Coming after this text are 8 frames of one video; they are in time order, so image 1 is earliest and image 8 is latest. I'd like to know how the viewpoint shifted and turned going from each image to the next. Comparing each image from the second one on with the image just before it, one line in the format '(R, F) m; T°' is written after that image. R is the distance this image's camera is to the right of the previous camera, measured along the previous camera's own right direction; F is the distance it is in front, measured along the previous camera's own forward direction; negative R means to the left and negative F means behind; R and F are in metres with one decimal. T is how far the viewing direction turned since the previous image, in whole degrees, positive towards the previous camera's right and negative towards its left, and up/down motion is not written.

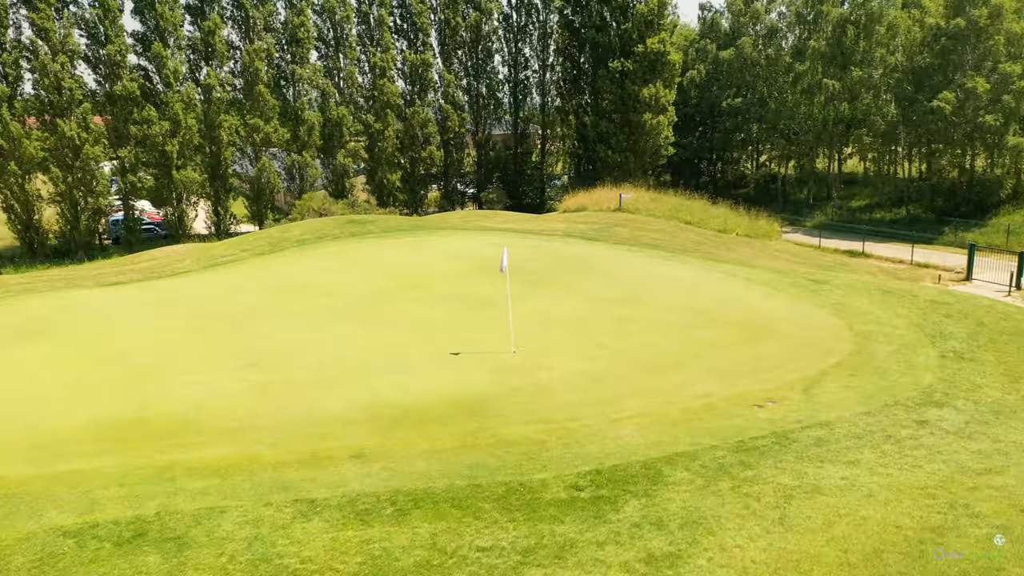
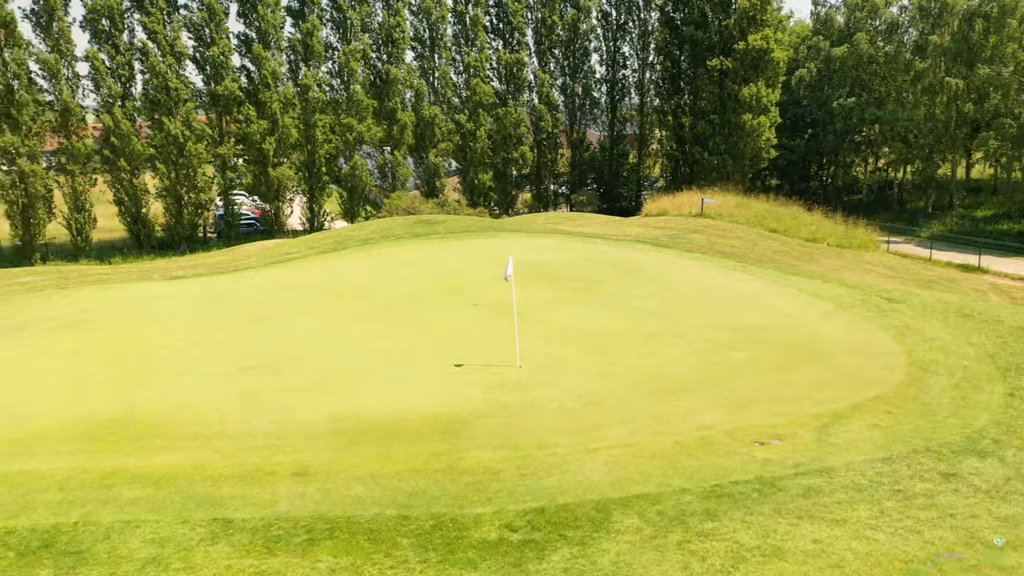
(+1.7, +1.0) m; -8°
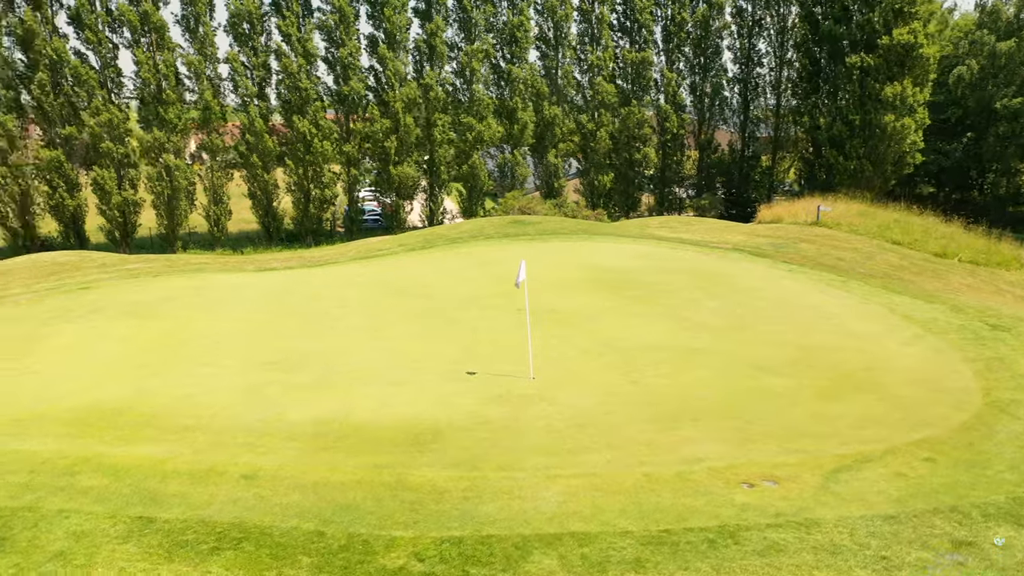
(+2.0, +0.9) m; -10°
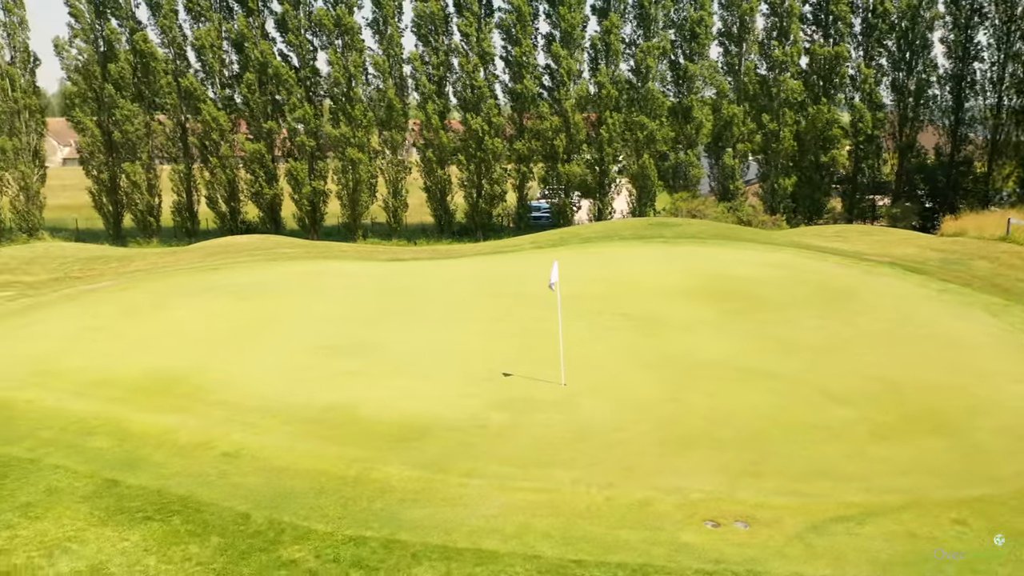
(+2.5, +0.7) m; -14°
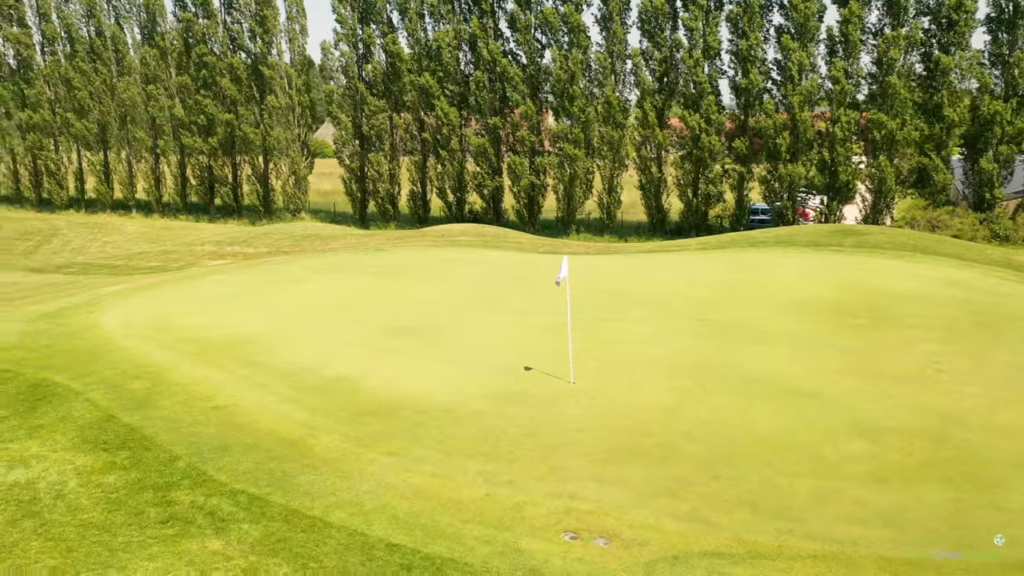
(+3.6, +0.6) m; -19°
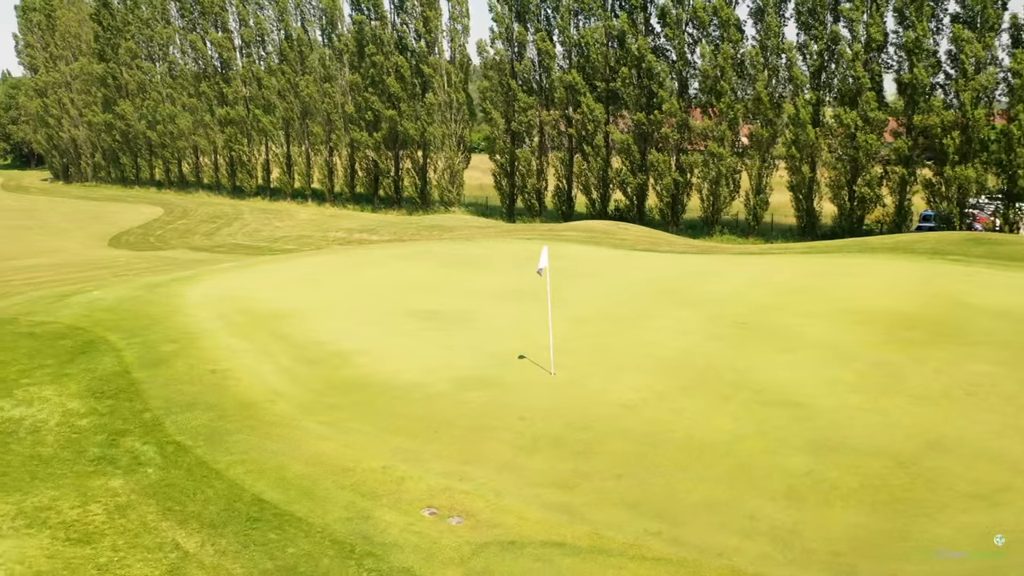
(+2.8, +0.1) m; -13°
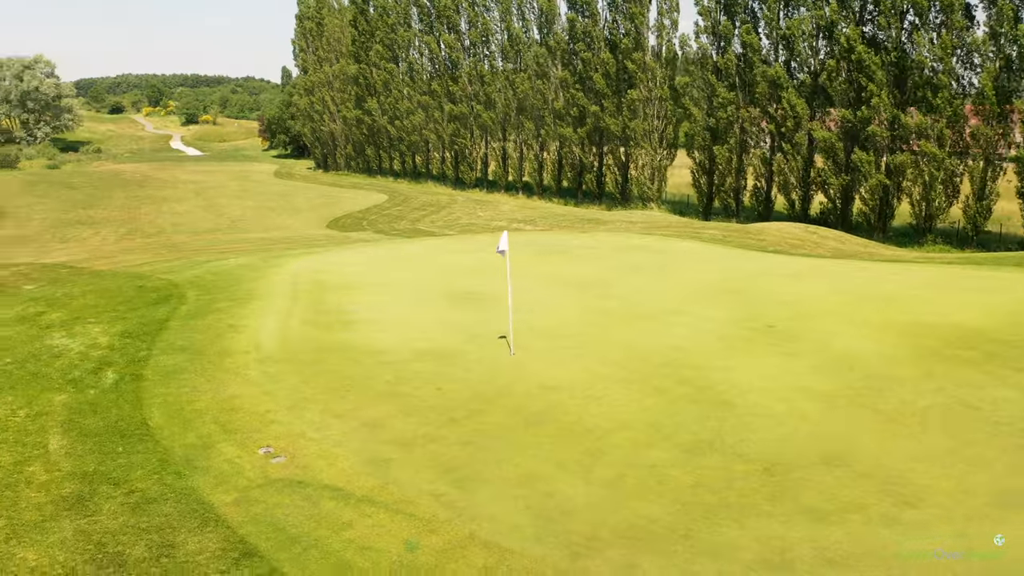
(+4.0, +0.1) m; -17°
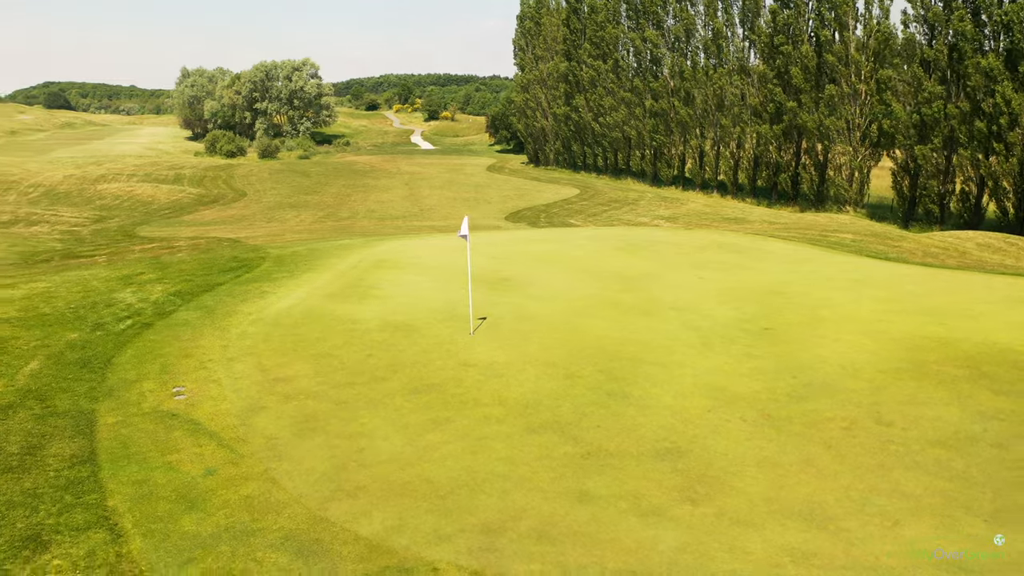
(+4.0, -0.1) m; -16°
